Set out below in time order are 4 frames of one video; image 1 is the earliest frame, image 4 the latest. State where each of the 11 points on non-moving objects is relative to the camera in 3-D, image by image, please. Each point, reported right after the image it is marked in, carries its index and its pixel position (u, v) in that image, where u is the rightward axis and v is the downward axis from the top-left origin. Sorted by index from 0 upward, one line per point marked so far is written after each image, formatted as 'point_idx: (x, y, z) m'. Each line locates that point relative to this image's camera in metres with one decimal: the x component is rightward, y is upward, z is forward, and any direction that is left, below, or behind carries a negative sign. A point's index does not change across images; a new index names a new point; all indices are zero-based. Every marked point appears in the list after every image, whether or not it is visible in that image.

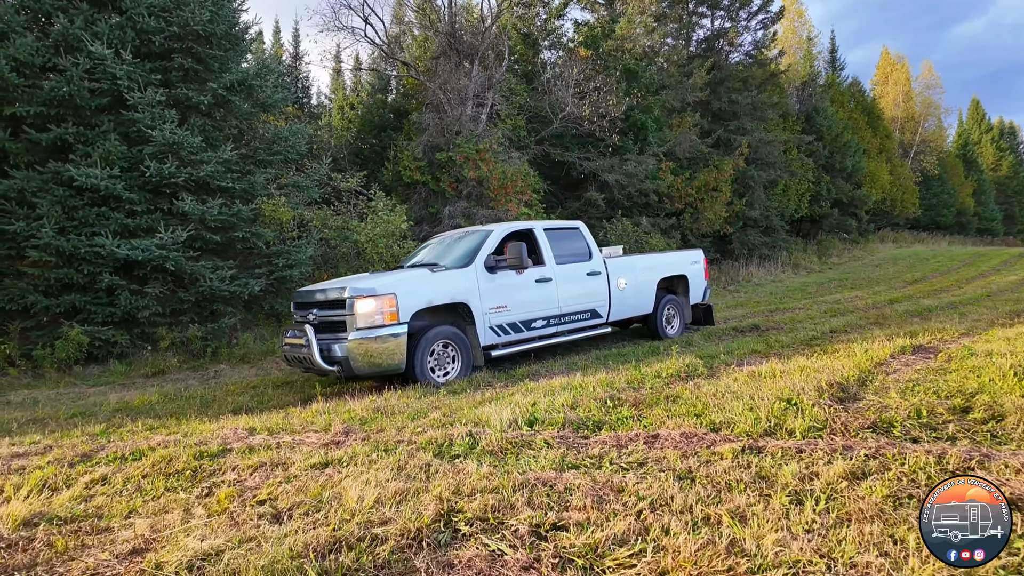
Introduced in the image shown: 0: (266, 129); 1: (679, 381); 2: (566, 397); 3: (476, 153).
0: (-4.3, +2.8, +10.6) m
1: (+1.3, -0.7, +4.5) m
2: (+0.4, -0.7, +4.0) m
3: (-0.9, +3.1, +13.9) m
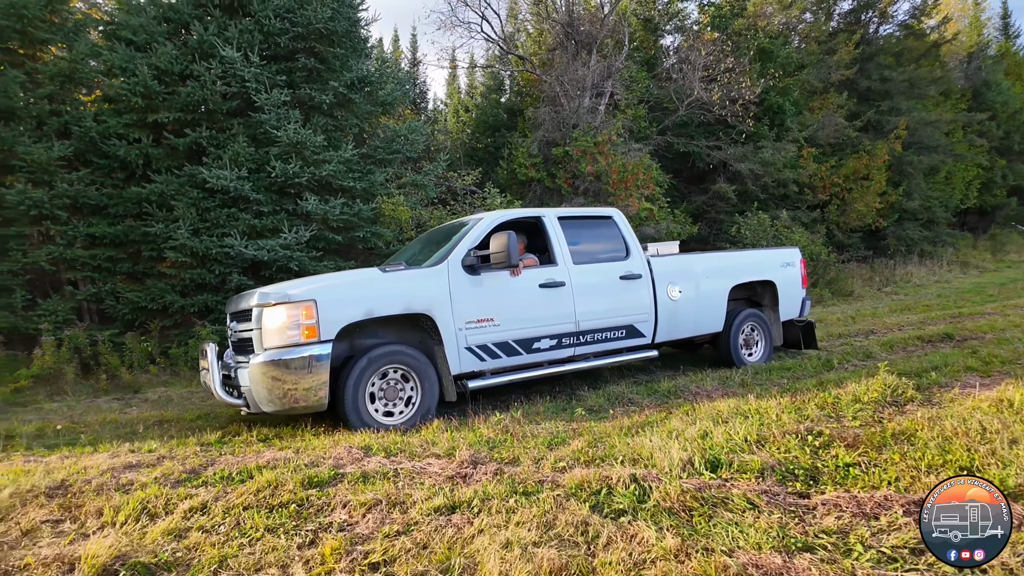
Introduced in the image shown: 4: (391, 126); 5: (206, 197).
0: (-2.2, +2.8, +10.4) m
1: (+2.2, -0.7, +3.5) m
2: (+1.2, -0.7, +3.1) m
3: (+1.8, +3.1, +13.1) m
4: (-2.1, +2.9, +10.6) m
5: (-4.2, +1.2, +8.1) m
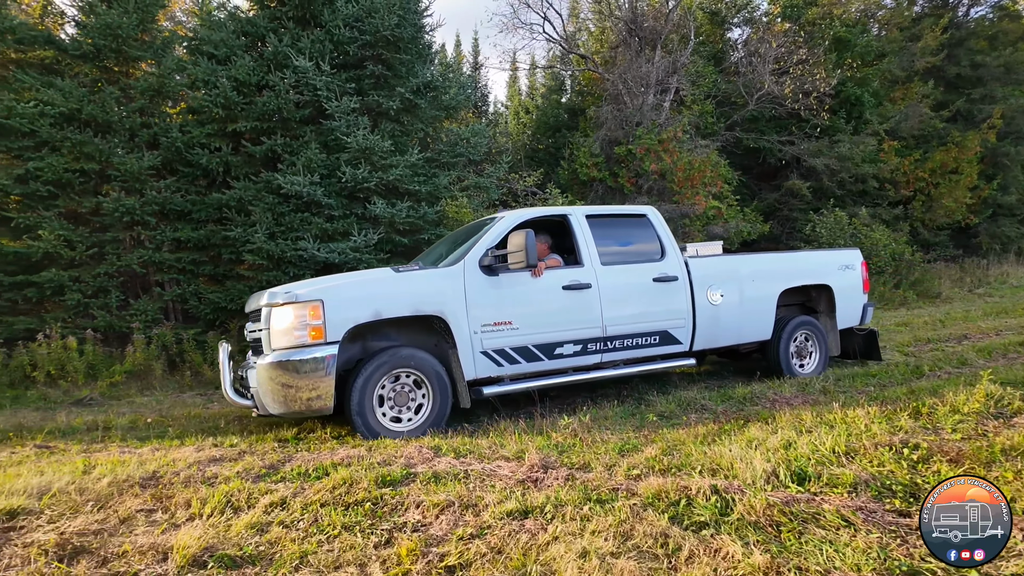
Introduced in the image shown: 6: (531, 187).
0: (-1.1, +2.8, +10.6) m
1: (+2.6, -0.7, +3.2) m
2: (+1.6, -0.7, +3.0) m
3: (+3.2, +3.1, +12.8) m
4: (-1.0, +2.9, +10.7) m
5: (-3.3, +1.2, +8.5) m
6: (+0.4, +2.2, +12.9) m
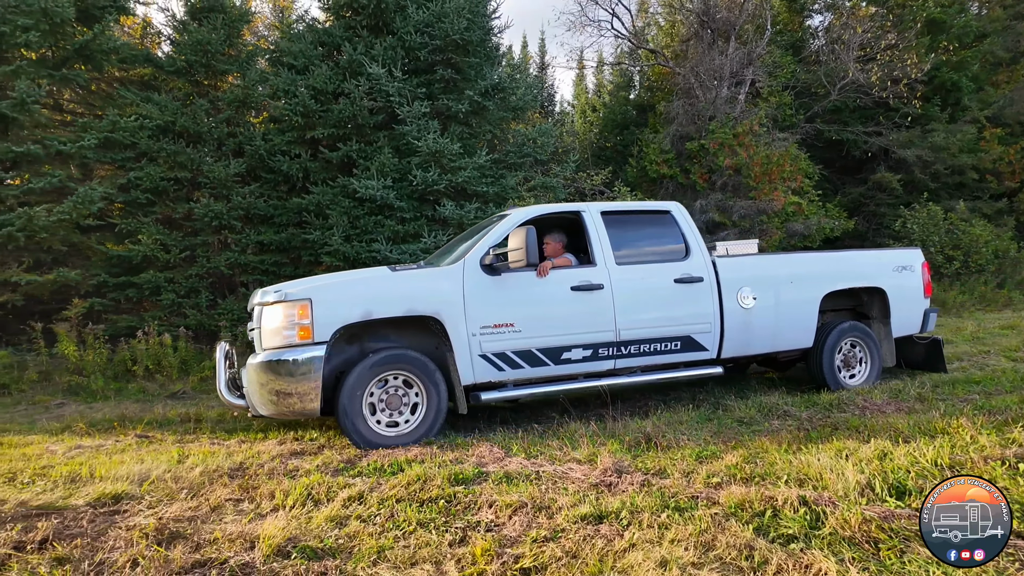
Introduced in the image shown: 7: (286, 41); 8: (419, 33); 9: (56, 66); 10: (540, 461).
0: (+0.1, +2.8, +10.6) m
1: (+3.0, -0.7, +2.9) m
2: (+1.9, -0.7, +2.7) m
3: (+4.6, +3.1, +12.4) m
4: (+0.2, +2.9, +10.8) m
5: (-2.3, +1.2, +8.7) m
6: (+1.9, +2.2, +12.8) m
7: (-3.5, +3.8, +9.2) m
8: (-1.5, +3.9, +9.2) m
9: (-5.7, +2.8, +7.5) m
10: (+0.2, -0.9, +3.2) m
